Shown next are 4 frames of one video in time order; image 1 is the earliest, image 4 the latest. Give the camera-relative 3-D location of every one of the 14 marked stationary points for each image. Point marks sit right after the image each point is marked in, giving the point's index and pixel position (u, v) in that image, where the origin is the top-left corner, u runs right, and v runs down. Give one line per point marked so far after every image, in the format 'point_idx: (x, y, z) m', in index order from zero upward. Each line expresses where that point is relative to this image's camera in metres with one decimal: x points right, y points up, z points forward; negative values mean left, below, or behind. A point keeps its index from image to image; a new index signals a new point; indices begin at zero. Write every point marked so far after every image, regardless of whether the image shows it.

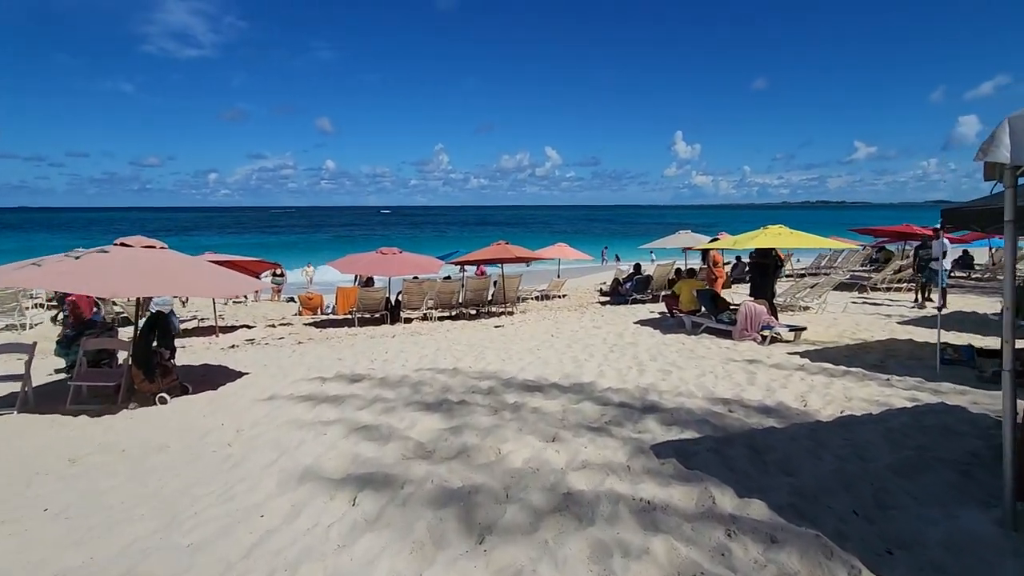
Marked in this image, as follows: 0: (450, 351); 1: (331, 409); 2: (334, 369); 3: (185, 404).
0: (-0.9, -1.0, +7.8) m
1: (-1.8, -1.2, +5.1) m
2: (-2.3, -1.1, +6.8) m
3: (-3.4, -1.2, +5.5) m
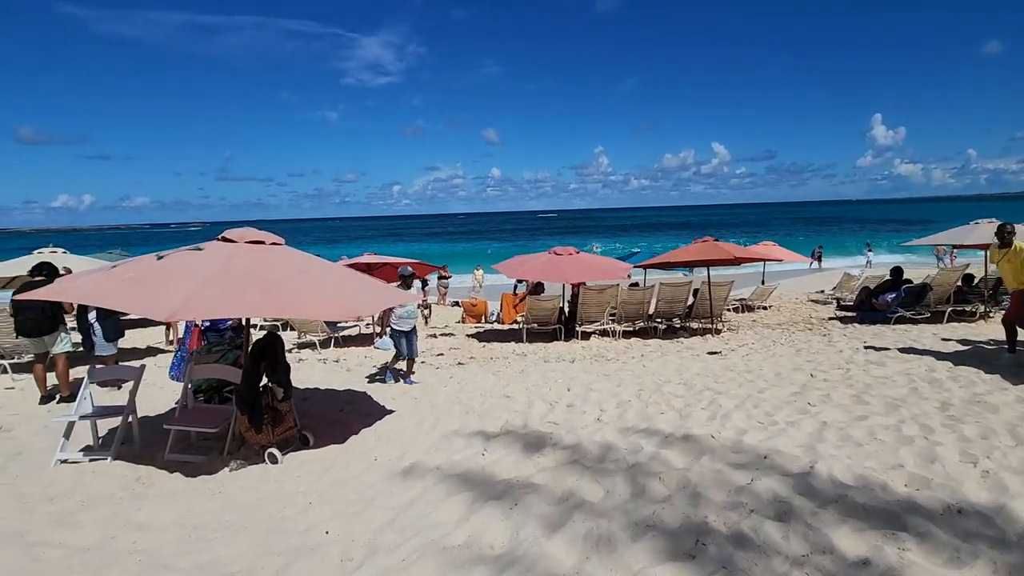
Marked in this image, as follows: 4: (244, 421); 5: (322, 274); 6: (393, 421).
0: (+1.5, -1.1, +5.3) m
1: (-0.1, -1.3, +2.9) m
2: (-0.1, -1.2, +4.8) m
3: (-1.6, -1.3, +3.8) m
4: (-2.0, -1.0, +4.0) m
5: (-1.3, +0.1, +3.7) m
6: (-1.1, -1.3, +5.1) m
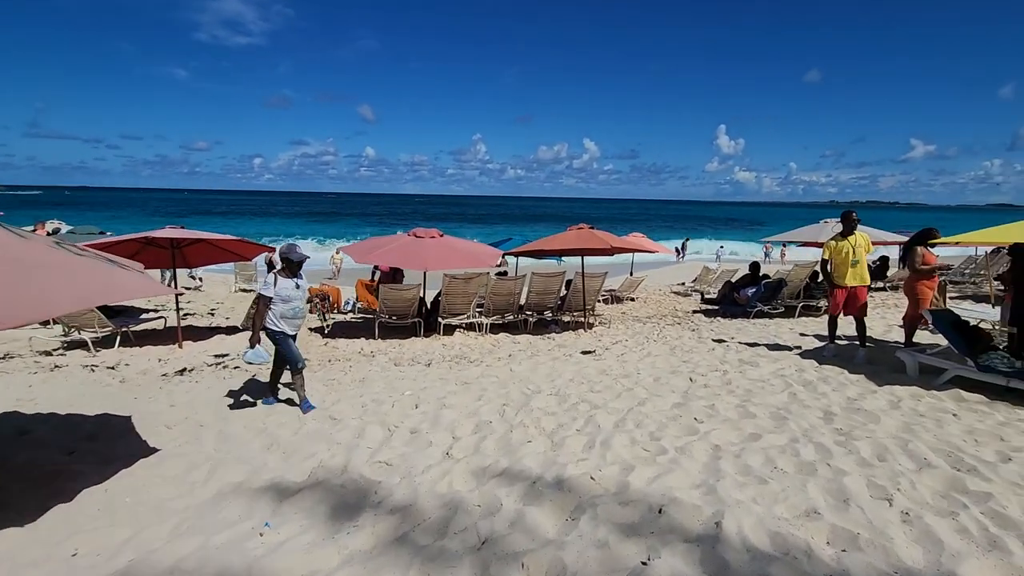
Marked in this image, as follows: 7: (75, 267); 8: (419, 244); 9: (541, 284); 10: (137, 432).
0: (+0.2, -1.0, +4.3) m
1: (-0.9, -1.3, +1.6) m
2: (-1.3, -1.2, +3.4) m
3: (-2.5, -1.3, +2.2) m
4: (-3.0, -0.9, +2.2) m
5: (-2.2, +0.2, +2.1) m
6: (-2.4, -1.2, +3.4) m
7: (-2.0, +0.1, +2.3) m
8: (-1.4, +0.7, +8.2) m
9: (+0.5, +0.1, +9.0) m
10: (-2.9, -1.1, +4.2) m
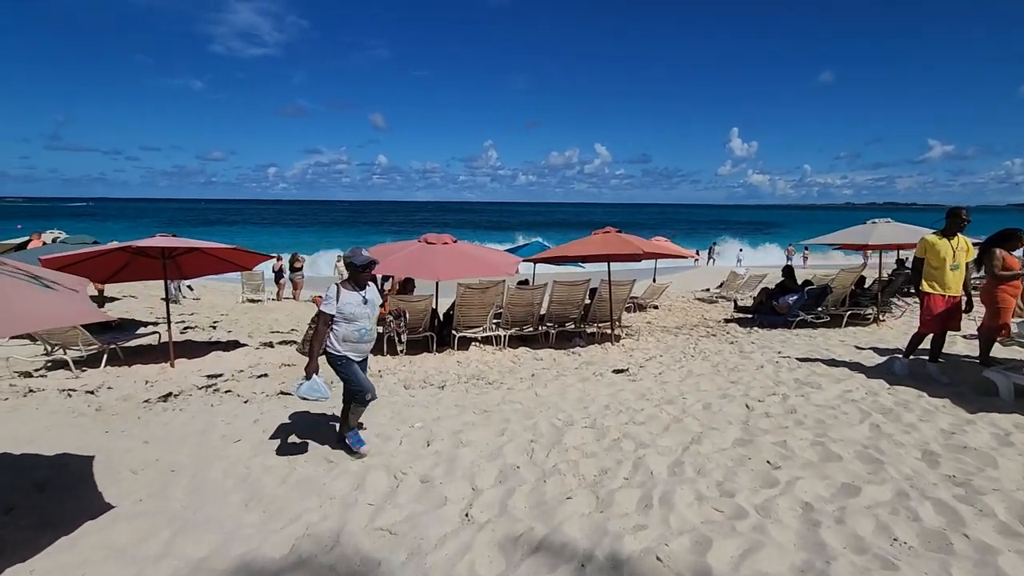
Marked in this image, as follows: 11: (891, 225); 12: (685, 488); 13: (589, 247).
0: (+0.4, -1.1, +3.5) m
1: (-0.7, -1.4, +0.9) m
2: (-1.1, -1.3, +2.7) m
3: (-2.3, -1.4, +1.5) m
4: (-2.8, -1.0, +1.5) m
5: (-2.1, +0.1, +1.4) m
6: (-2.2, -1.3, +2.7) m
7: (-1.8, 0.0, +1.7) m
8: (-1.1, +0.5, +7.5) m
9: (+0.8, -0.1, +8.2) m
10: (-2.7, -1.3, +3.5) m
11: (+6.8, +1.1, +9.3) m
12: (+1.0, -1.2, +3.1) m
13: (+1.2, +0.7, +8.4) m
